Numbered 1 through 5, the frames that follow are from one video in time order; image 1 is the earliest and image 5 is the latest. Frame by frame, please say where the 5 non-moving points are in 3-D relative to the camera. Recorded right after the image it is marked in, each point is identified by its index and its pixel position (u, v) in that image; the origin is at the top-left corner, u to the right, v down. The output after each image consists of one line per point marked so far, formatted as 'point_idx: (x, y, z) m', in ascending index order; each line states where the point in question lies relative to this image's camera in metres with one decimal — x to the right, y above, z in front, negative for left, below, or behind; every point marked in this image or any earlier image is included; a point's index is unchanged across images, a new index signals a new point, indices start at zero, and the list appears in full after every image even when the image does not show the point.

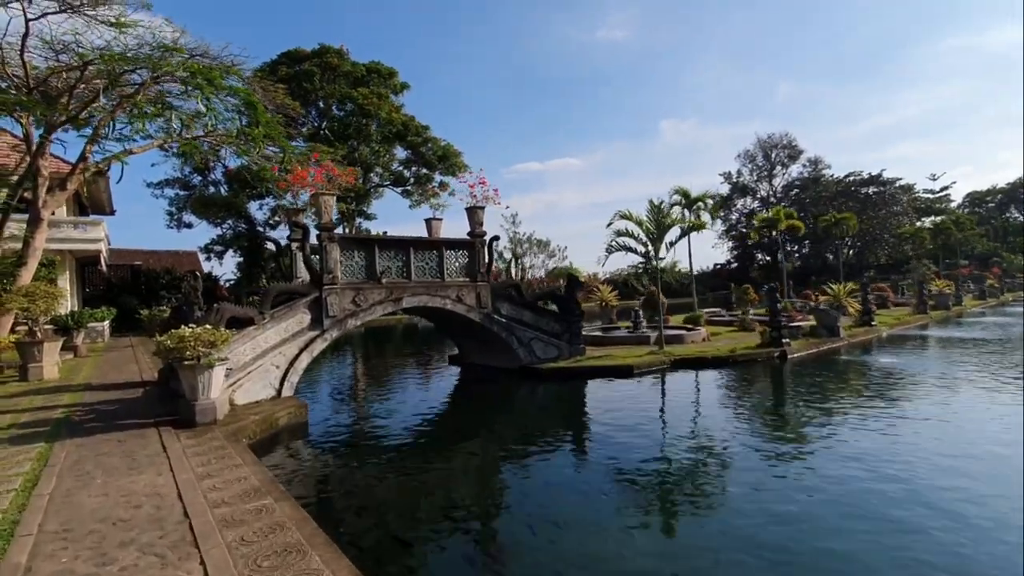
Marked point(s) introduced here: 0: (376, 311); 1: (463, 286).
0: (-2.9, -0.5, +11.3) m
1: (-1.2, 0.0, +12.8) m
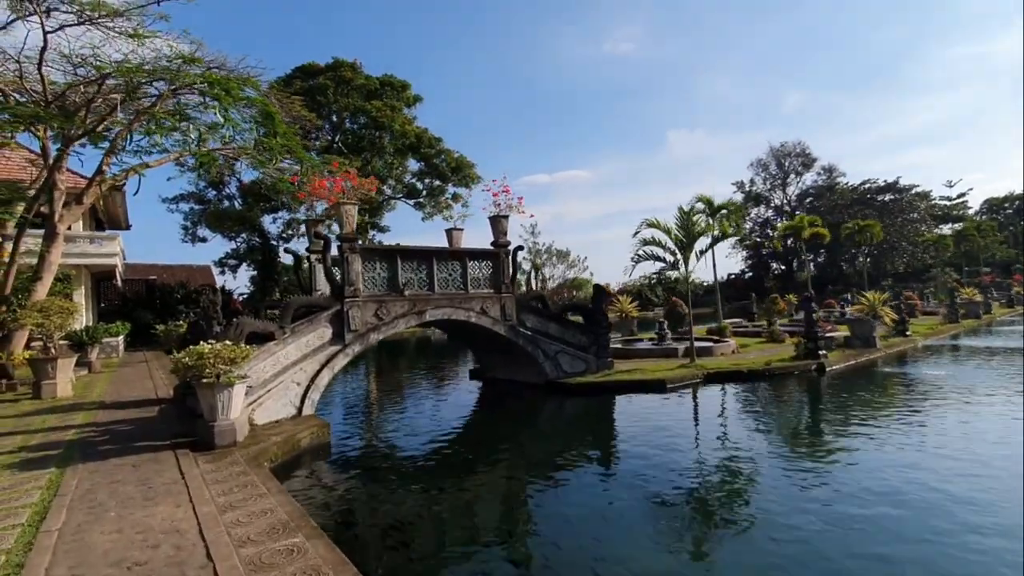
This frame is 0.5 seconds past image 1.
0: (-2.3, -0.8, +10.9) m
1: (-0.6, -0.2, +12.3) m
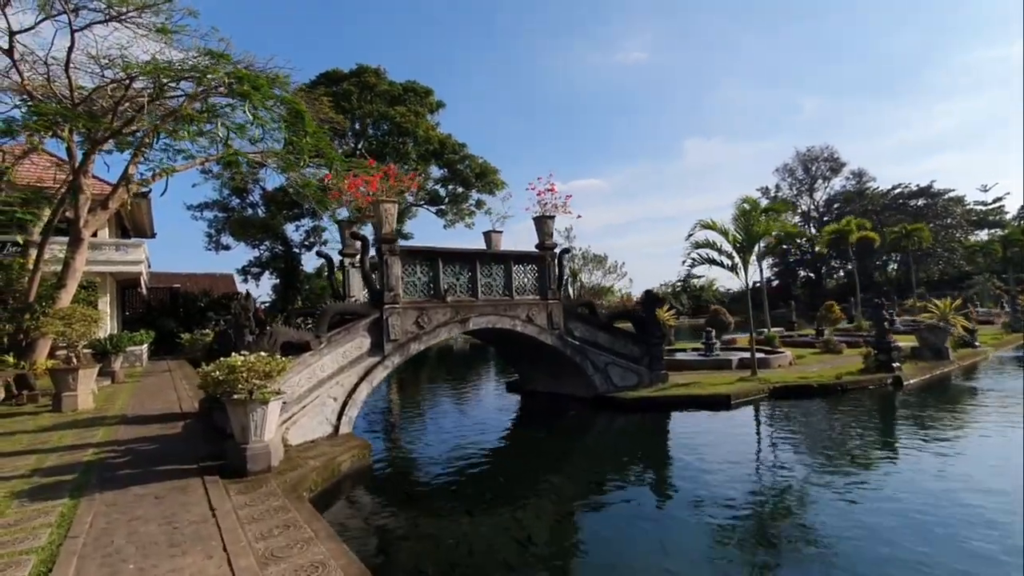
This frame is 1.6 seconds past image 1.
0: (-1.3, -0.9, +10.0) m
1: (+0.5, -0.4, +11.4) m
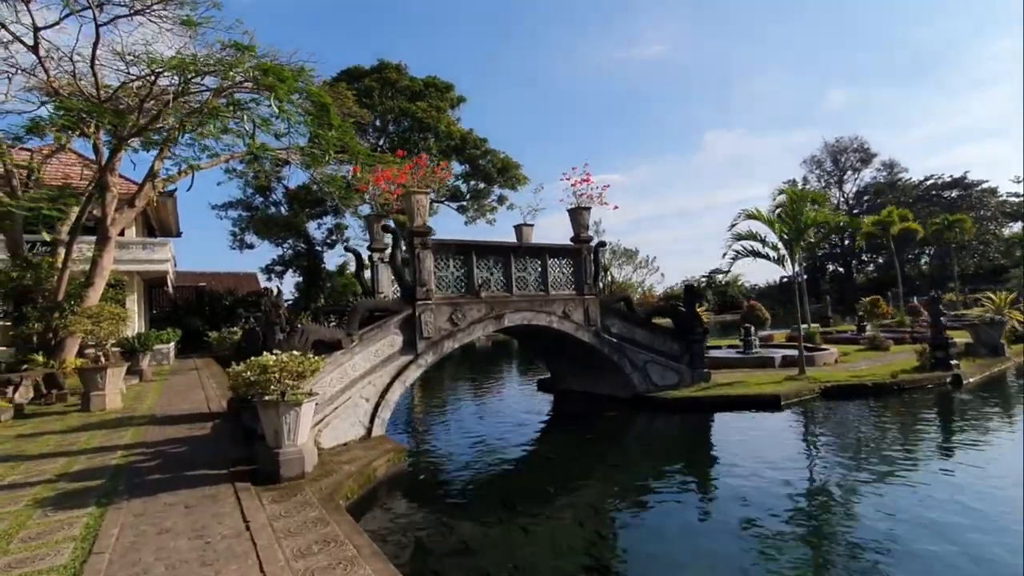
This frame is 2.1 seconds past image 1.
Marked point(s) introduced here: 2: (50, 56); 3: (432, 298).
0: (-0.7, -0.8, +9.5) m
1: (+1.2, -0.3, +10.9) m
2: (-13.2, +6.6, +14.8) m
3: (-1.4, -0.2, +9.0) m
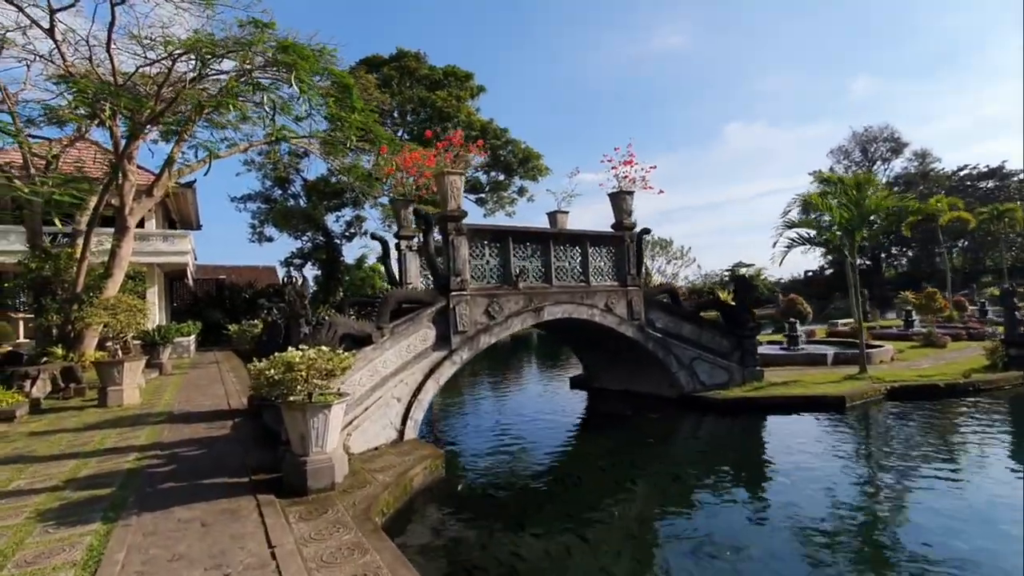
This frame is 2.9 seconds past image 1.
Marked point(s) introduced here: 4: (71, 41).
0: (0.0, -0.6, +8.7) m
1: (+1.9, -0.1, +10.0) m
2: (-12.3, +6.9, +14.3) m
3: (-0.7, 0.0, +8.3) m
4: (-12.3, +6.9, +14.5) m
